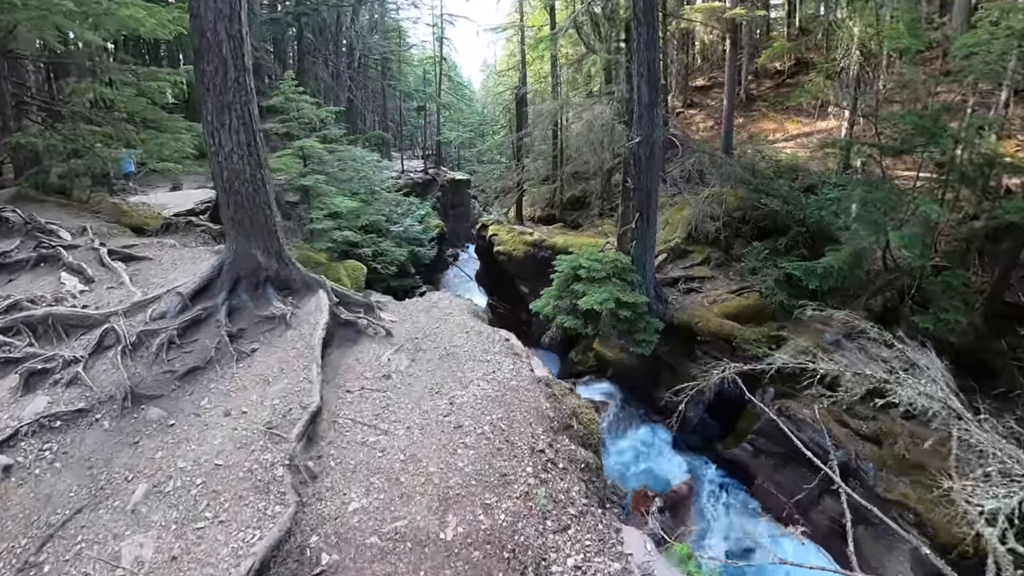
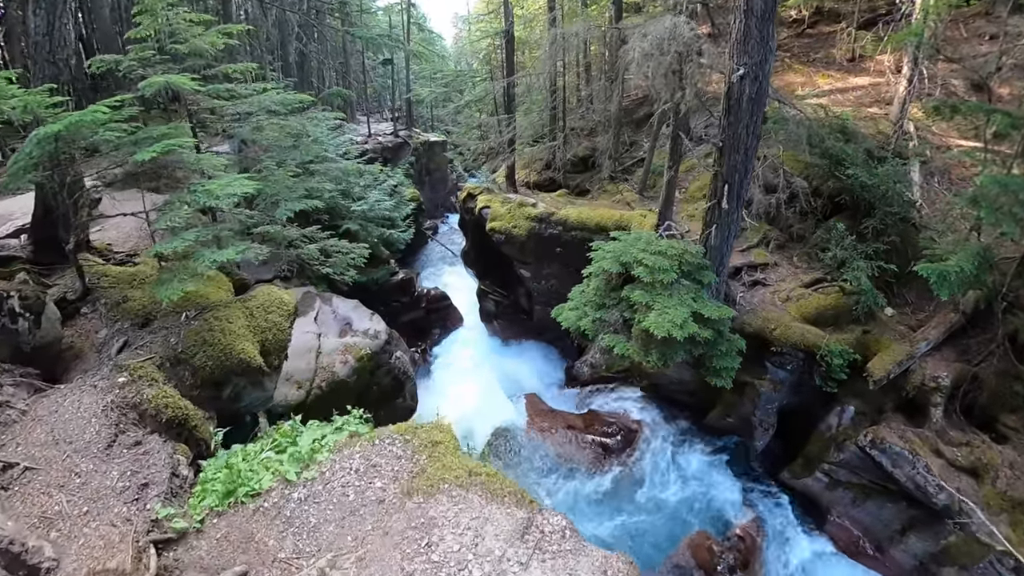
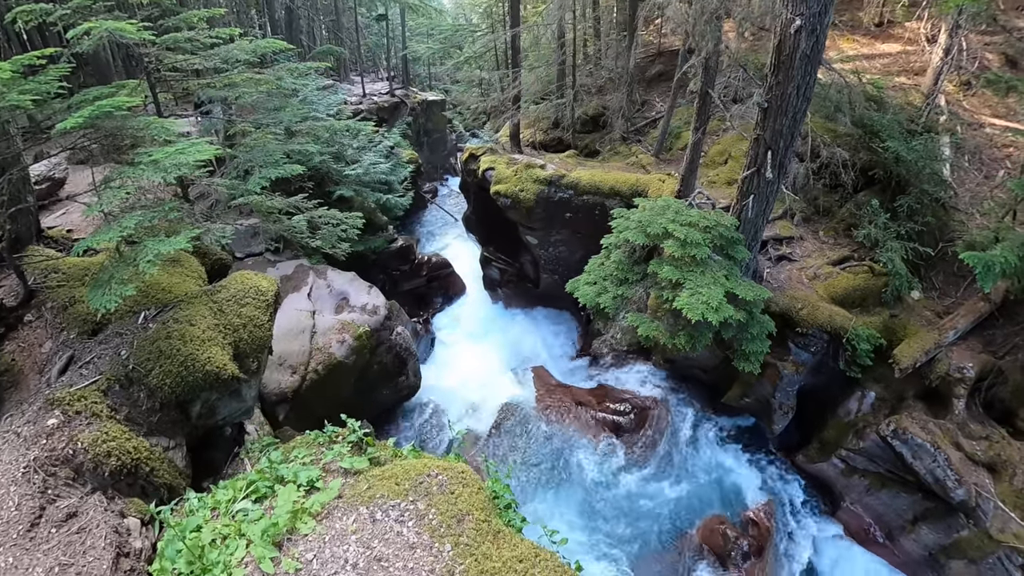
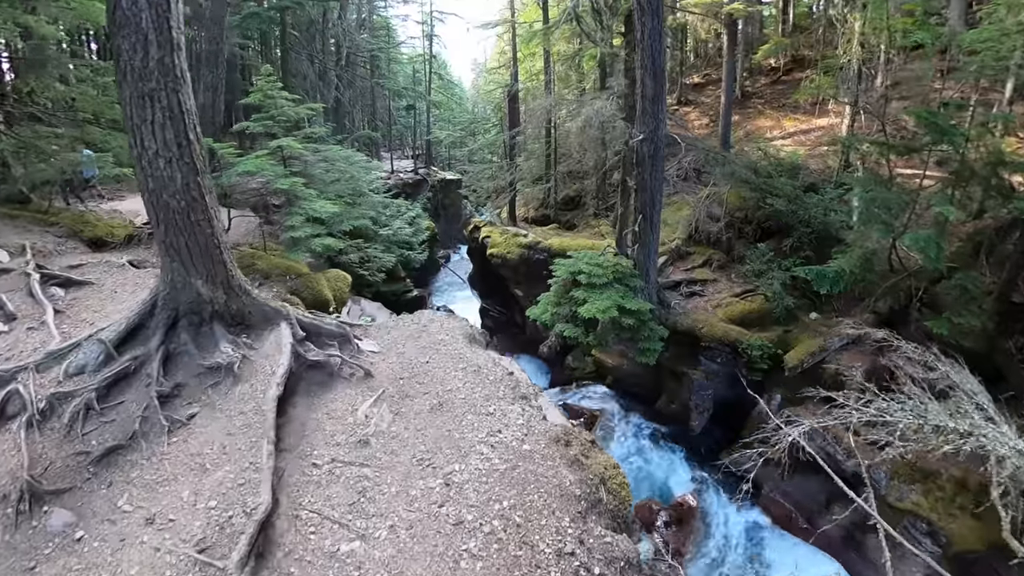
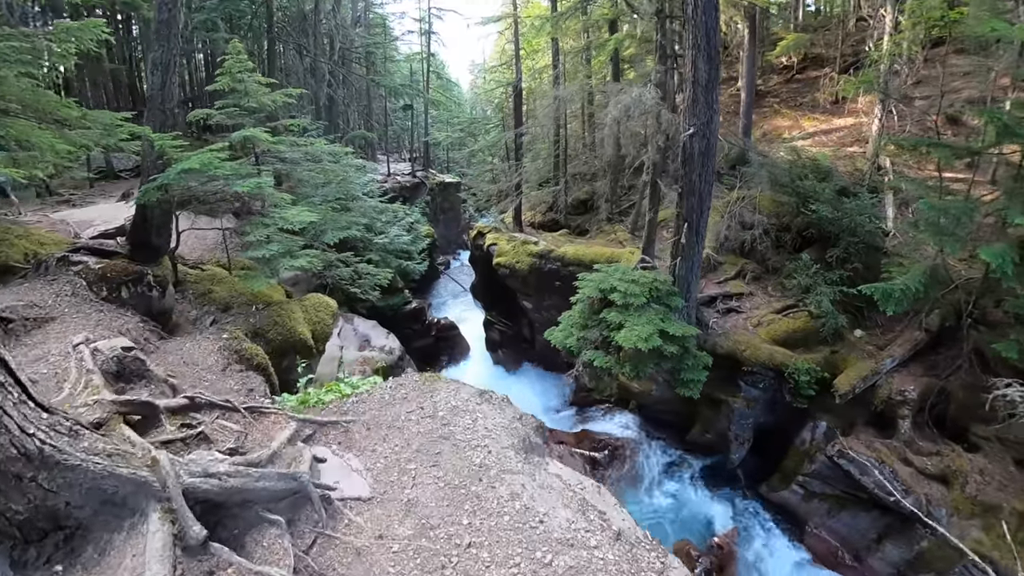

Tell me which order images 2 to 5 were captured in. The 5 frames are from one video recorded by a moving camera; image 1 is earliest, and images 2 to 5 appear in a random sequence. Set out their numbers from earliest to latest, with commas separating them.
4, 5, 2, 3
